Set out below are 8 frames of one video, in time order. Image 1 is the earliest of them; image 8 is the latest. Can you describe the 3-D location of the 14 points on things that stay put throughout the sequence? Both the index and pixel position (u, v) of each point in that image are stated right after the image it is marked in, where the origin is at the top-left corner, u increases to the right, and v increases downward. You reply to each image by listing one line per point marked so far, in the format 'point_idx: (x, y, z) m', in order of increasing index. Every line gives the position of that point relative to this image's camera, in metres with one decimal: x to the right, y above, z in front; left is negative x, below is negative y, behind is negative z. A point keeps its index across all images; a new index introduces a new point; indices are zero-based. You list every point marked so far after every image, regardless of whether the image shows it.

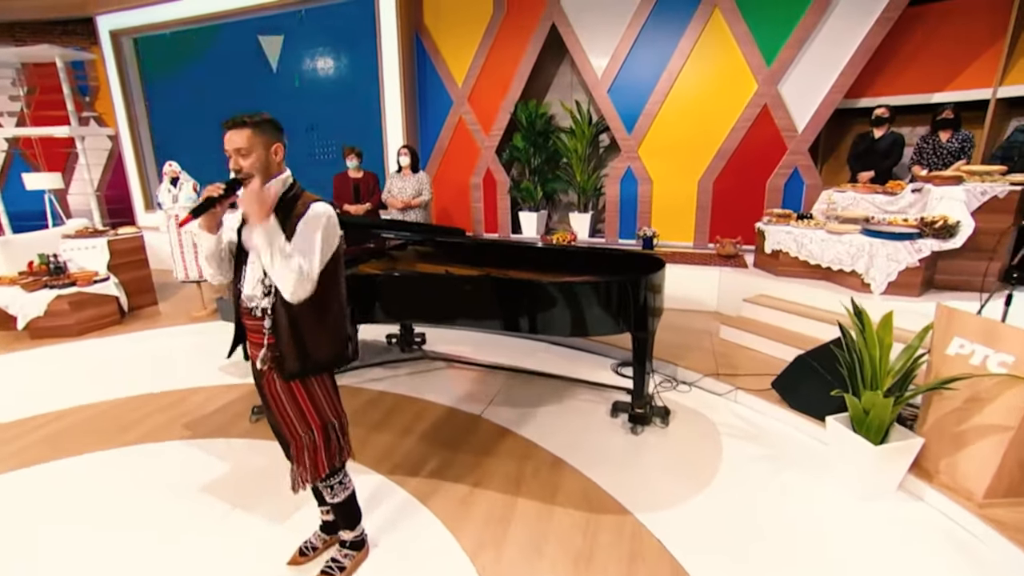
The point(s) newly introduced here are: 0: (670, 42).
0: (+1.6, +2.5, +5.0) m
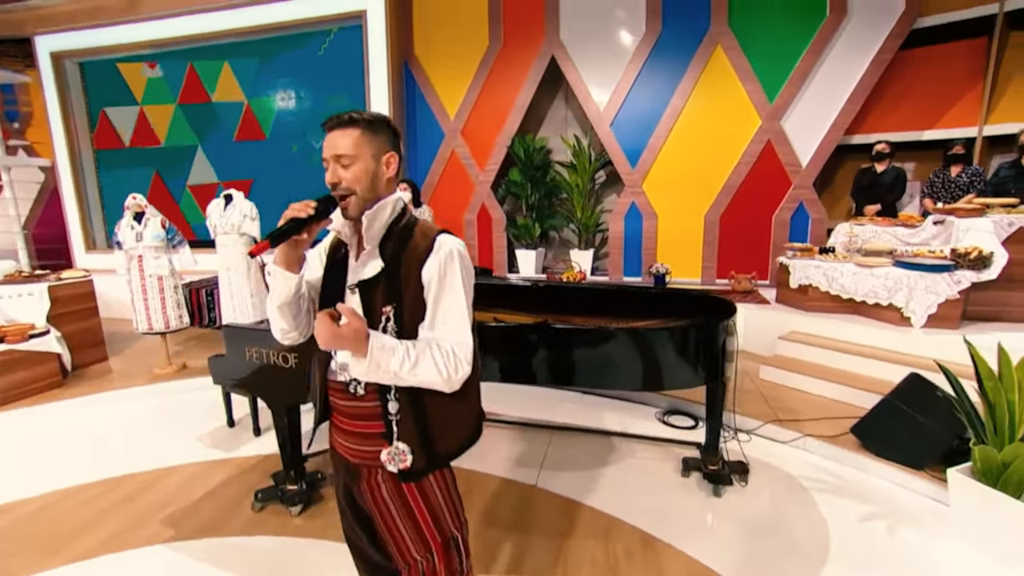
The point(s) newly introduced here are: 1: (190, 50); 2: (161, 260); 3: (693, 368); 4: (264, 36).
0: (+1.6, +2.1, +5.0) m
1: (-3.6, +2.7, +5.6) m
2: (-2.7, +0.2, +3.8) m
3: (+0.9, -0.4, +2.4) m
4: (-2.6, +2.8, +5.4) m
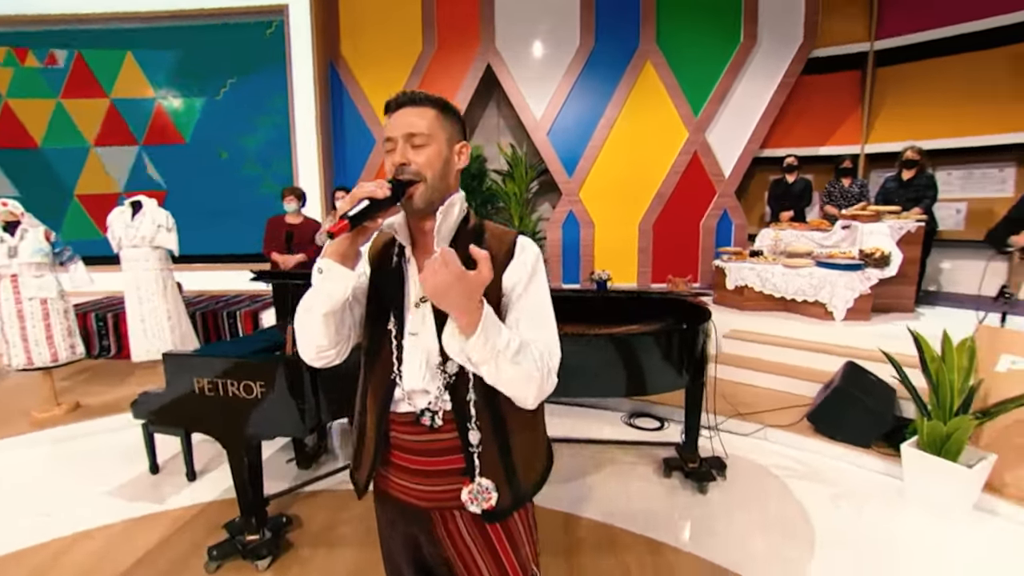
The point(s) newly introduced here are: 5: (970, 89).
0: (+1.0, +2.0, +5.1) m
1: (-4.3, +2.5, +4.8) m
2: (-3.0, +0.1, +3.1) m
3: (+0.8, -0.4, +2.5) m
4: (-3.3, +2.6, +4.8) m
5: (+4.3, +1.9, +4.7) m
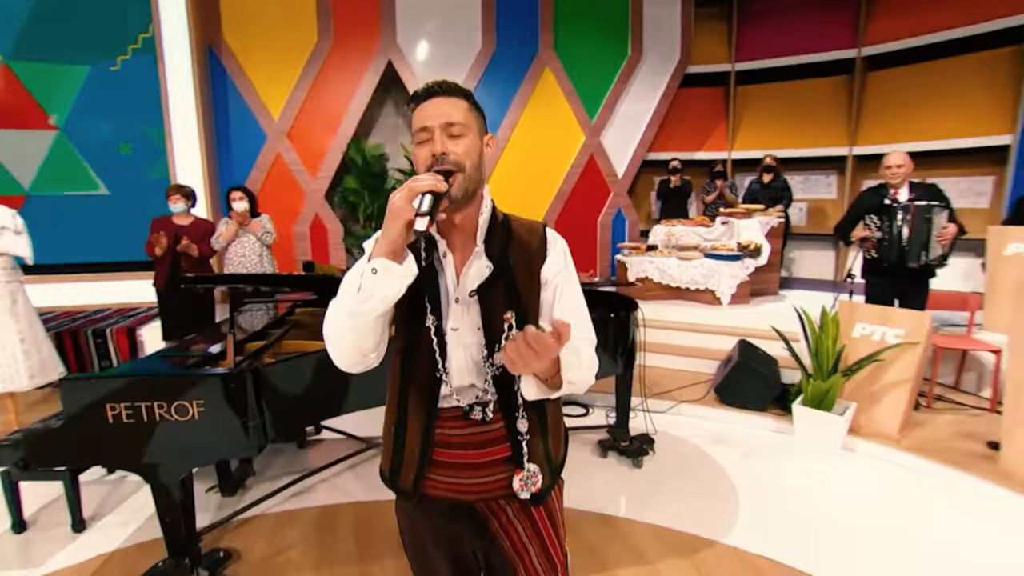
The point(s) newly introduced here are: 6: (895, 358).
0: (-0.1, +2.1, +5.3) m
1: (-5.1, +2.3, +3.7) m
2: (-3.3, -0.1, +2.4) m
3: (+0.5, -0.4, +2.7) m
4: (-4.1, +2.4, +3.9) m
5: (+3.3, +2.1, +5.6) m
6: (+2.1, -0.4, +2.7) m
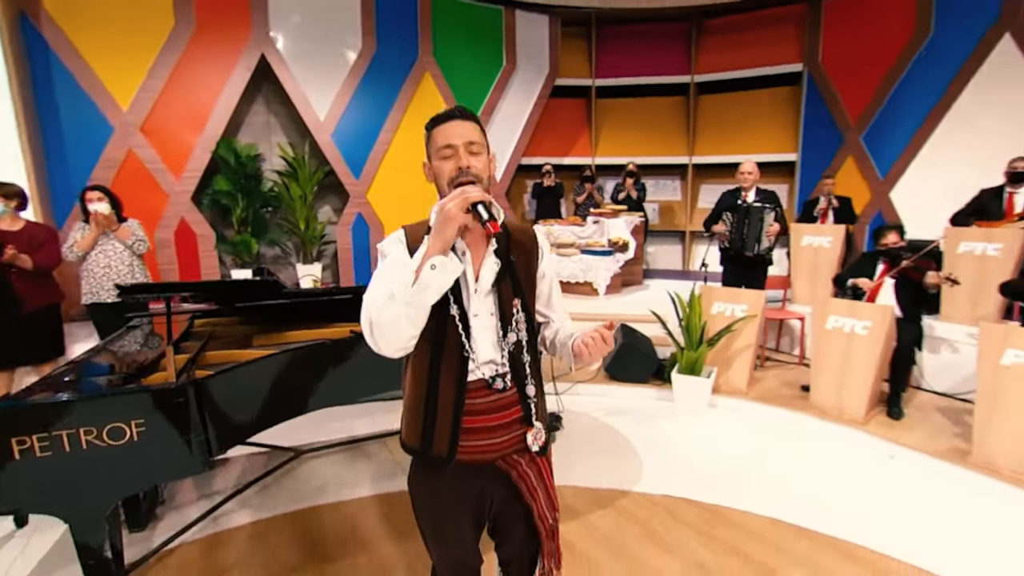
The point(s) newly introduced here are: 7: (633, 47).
0: (-1.3, +2.0, +5.3) m
1: (-5.8, +2.1, +2.4) m
2: (-3.6, -0.2, +1.6) m
3: (+0.1, -0.3, +2.9) m
4: (-4.9, +2.2, +2.9) m
5: (+1.8, +2.2, +6.5) m
6: (+1.6, -0.3, +3.5) m
7: (+1.6, +3.1, +6.4) m
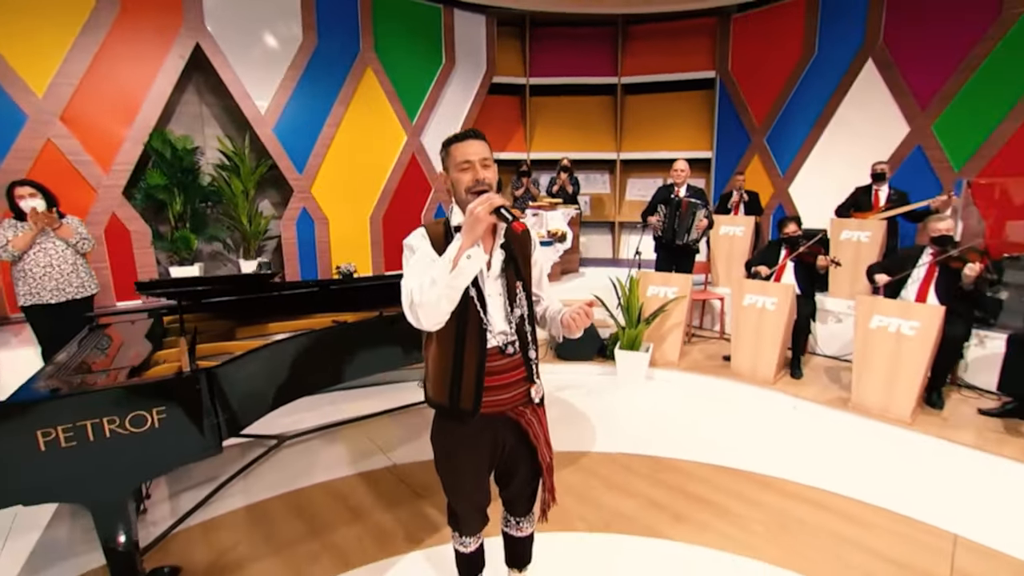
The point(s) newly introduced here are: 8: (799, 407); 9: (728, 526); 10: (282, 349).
0: (-1.9, +2.1, +5.3) m
1: (-5.9, +1.9, +1.8) m
2: (-3.6, -0.3, +1.4) m
3: (-0.1, -0.3, +3.2) m
4: (-5.1, +2.2, +2.4) m
5: (+1.0, +2.4, +7.0) m
6: (+1.3, -0.2, +3.9) m
7: (+0.7, +3.3, +6.8) m
8: (+1.9, -0.8, +3.3) m
9: (+1.0, -1.1, +2.2) m
10: (-1.0, -0.3, +2.1) m
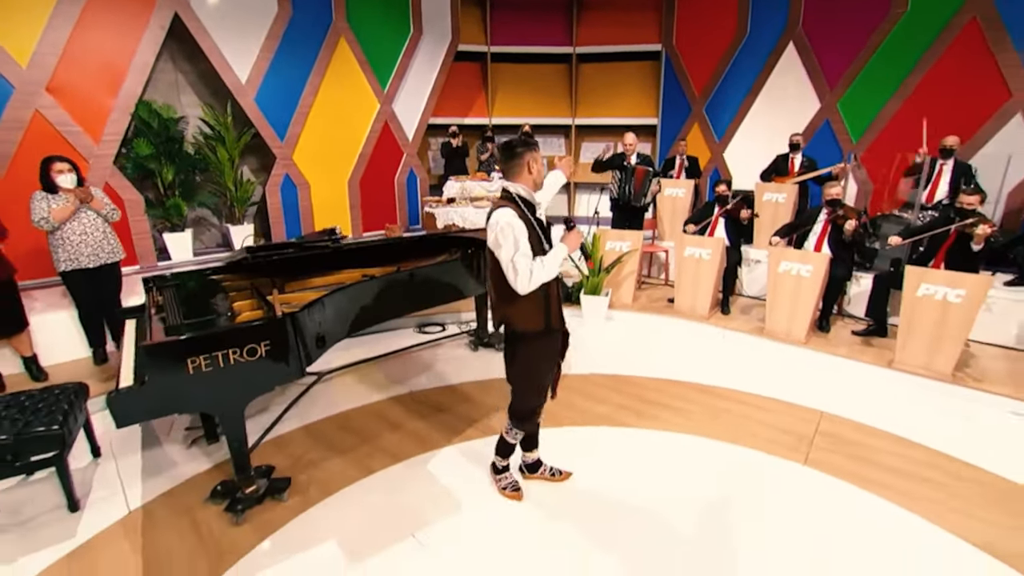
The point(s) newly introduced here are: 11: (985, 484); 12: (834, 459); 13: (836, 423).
0: (-2.3, +2.5, +5.5) m
1: (-5.9, +2.0, +1.6) m
2: (-3.5, -0.2, +1.7) m
3: (-0.2, +0.1, +3.8) m
4: (-5.1, +2.2, +2.3) m
5: (+0.5, +3.0, +7.5) m
6: (+1.1, +0.3, +4.7) m
7: (+0.2, +3.9, +7.2) m
8: (+1.8, -0.4, +4.2) m
9: (+1.0, -0.8, +3.1) m
10: (-0.9, -0.1, +2.6) m
11: (+2.4, -1.0, +2.5) m
12: (+1.8, -0.9, +2.7) m
13: (+2.0, -0.8, +3.0) m
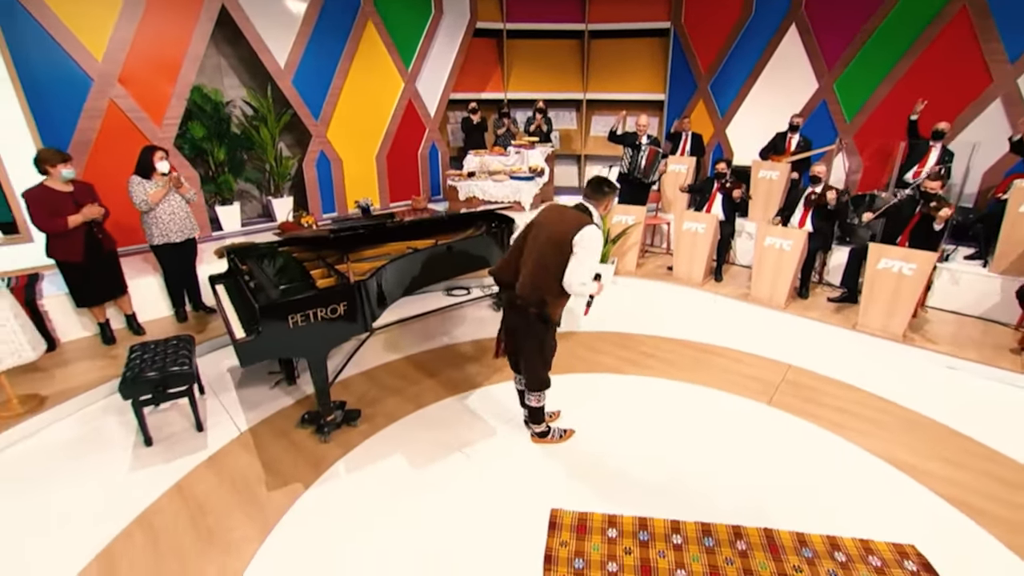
0: (-2.1, +2.9, +5.9) m
1: (-5.7, +2.1, +2.2) m
2: (-3.3, -0.1, +2.3) m
3: (-0.1, +0.3, +4.4) m
4: (-5.0, +2.4, +2.8) m
5: (+0.7, +3.5, +7.8) m
6: (+1.3, +0.6, +5.2) m
7: (+0.4, +4.4, +7.5) m
8: (+2.0, -0.1, +4.7) m
9: (+1.2, -0.6, +3.7) m
10: (-0.8, +0.1, +3.2) m
11: (+2.5, -0.8, +3.1) m
12: (+1.9, -0.8, +3.3) m
13: (+2.1, -0.6, +3.6) m
